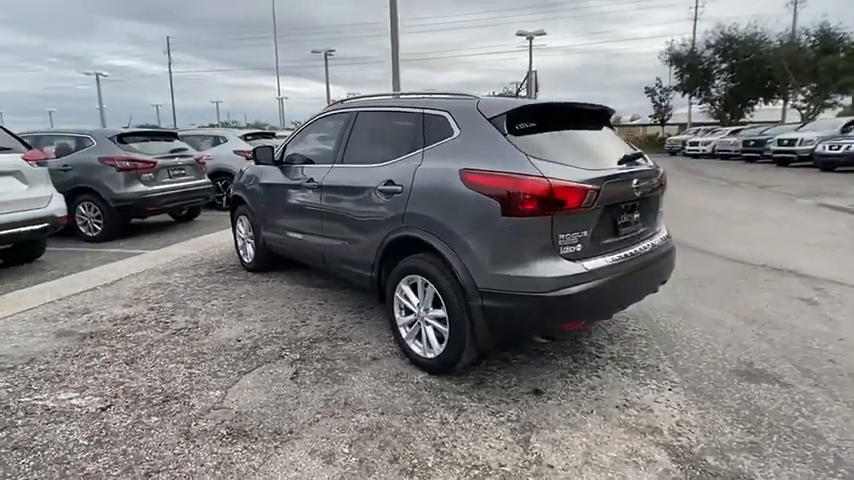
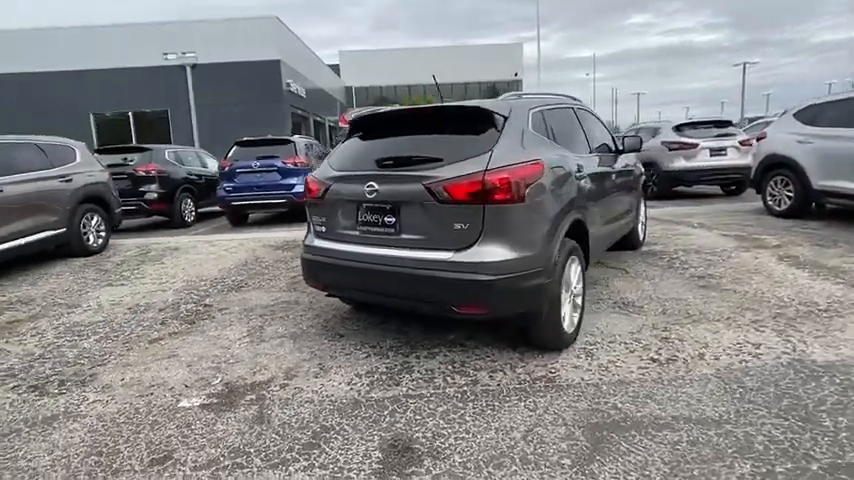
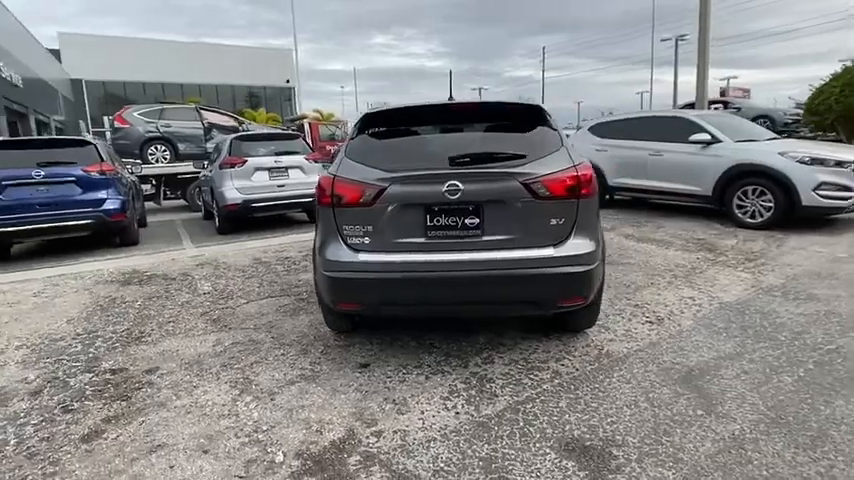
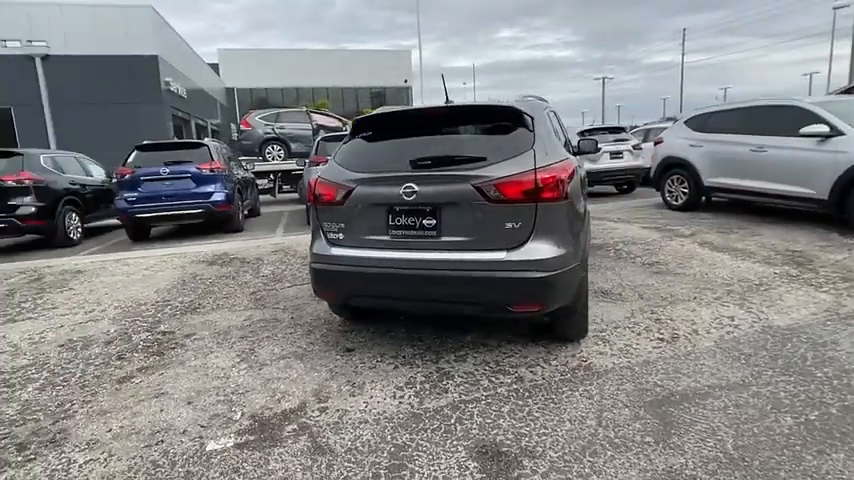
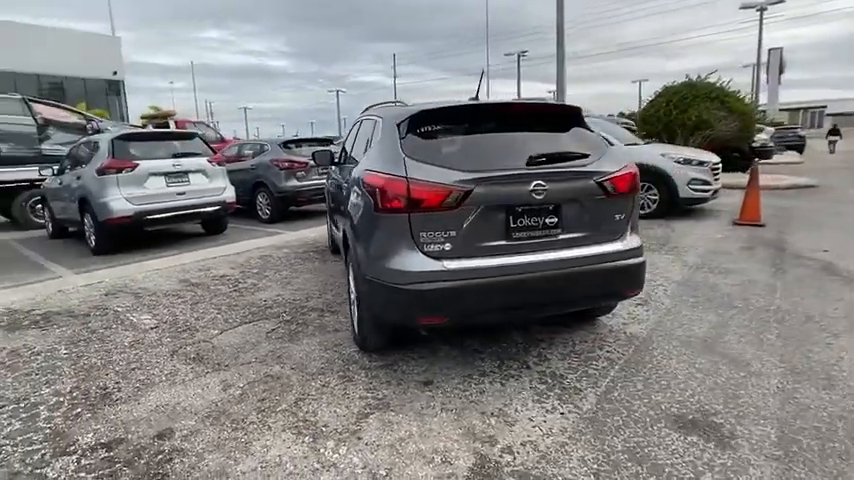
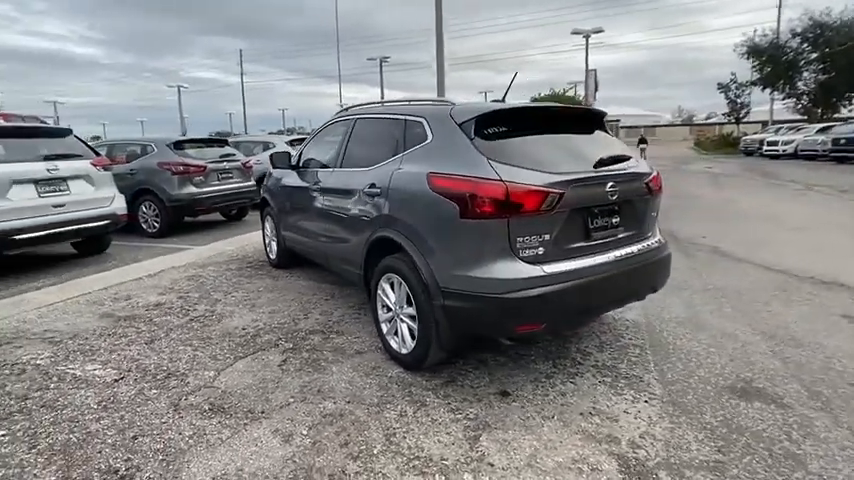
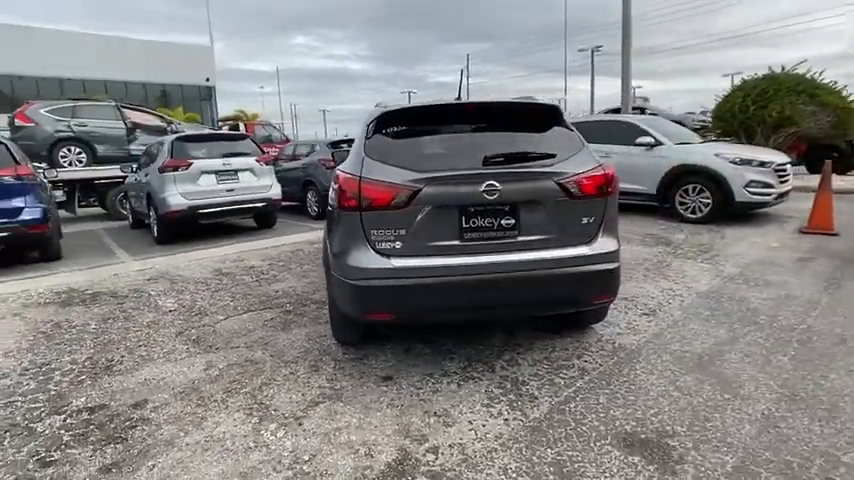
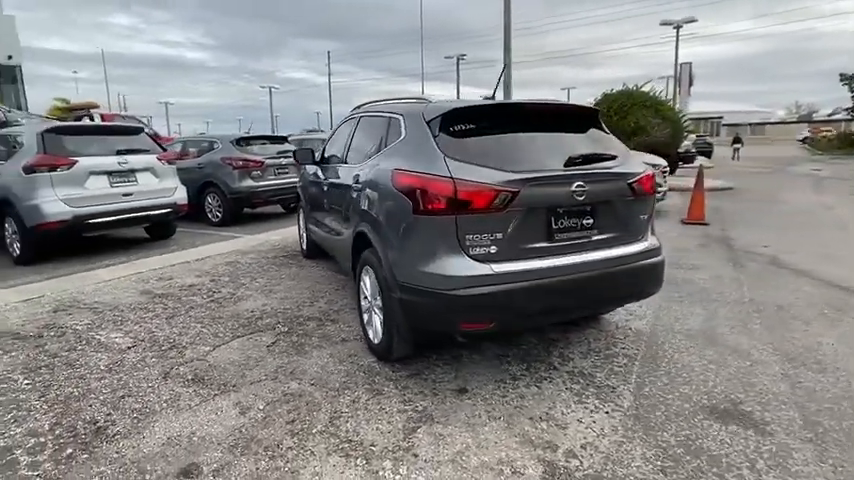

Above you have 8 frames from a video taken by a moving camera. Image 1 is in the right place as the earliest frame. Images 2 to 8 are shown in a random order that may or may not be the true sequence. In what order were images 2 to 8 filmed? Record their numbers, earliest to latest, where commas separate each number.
6, 8, 5, 7, 3, 4, 2
